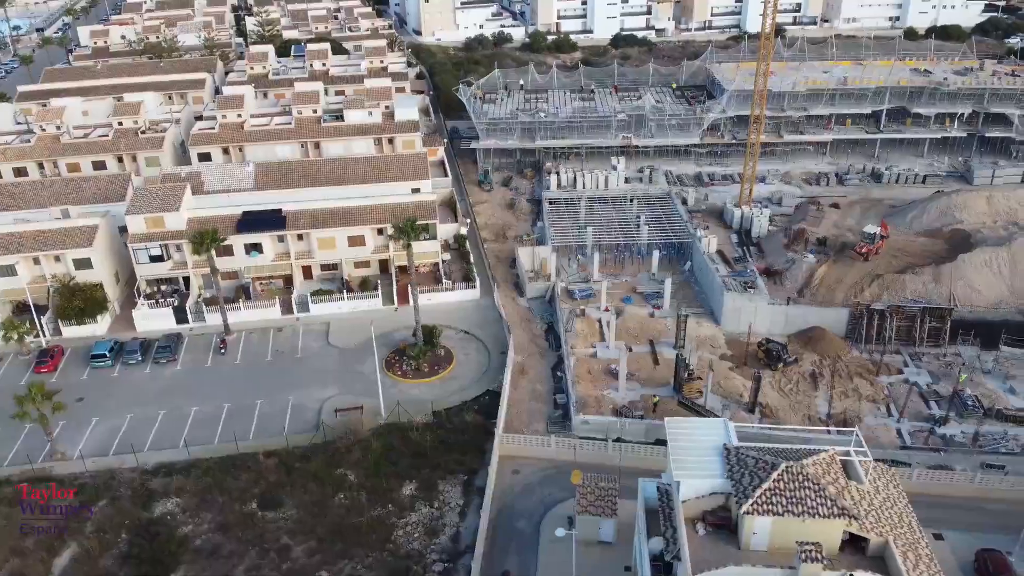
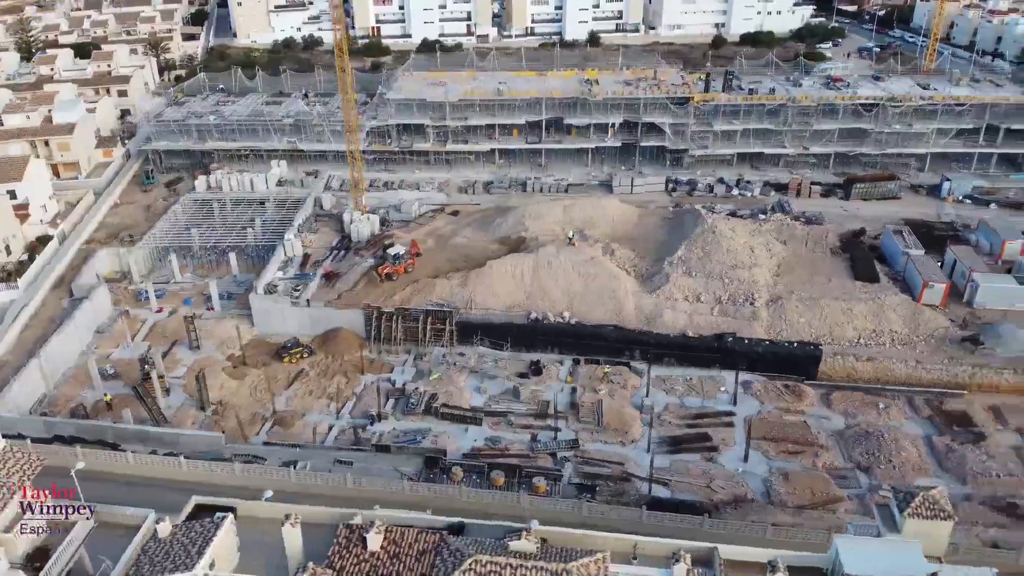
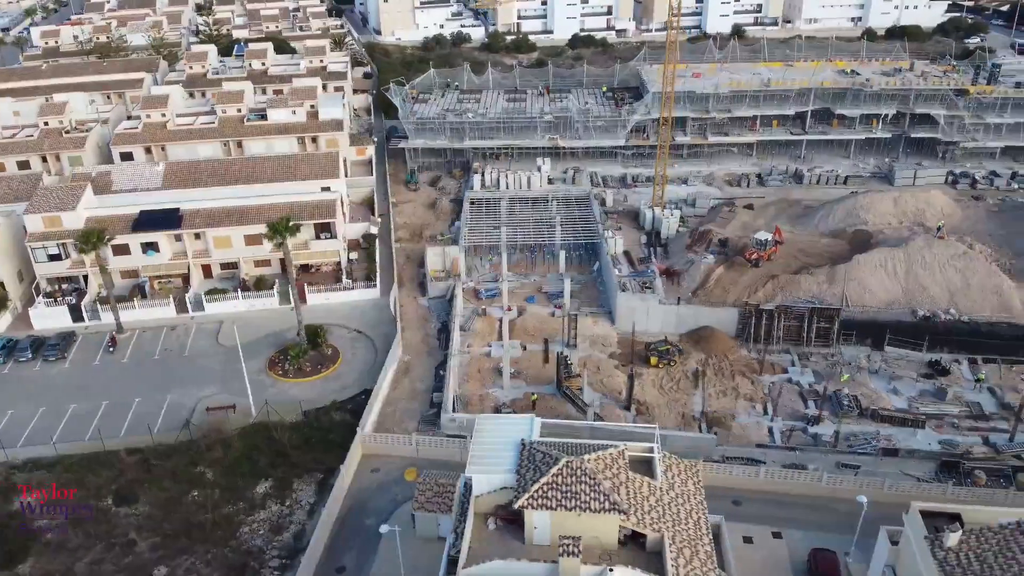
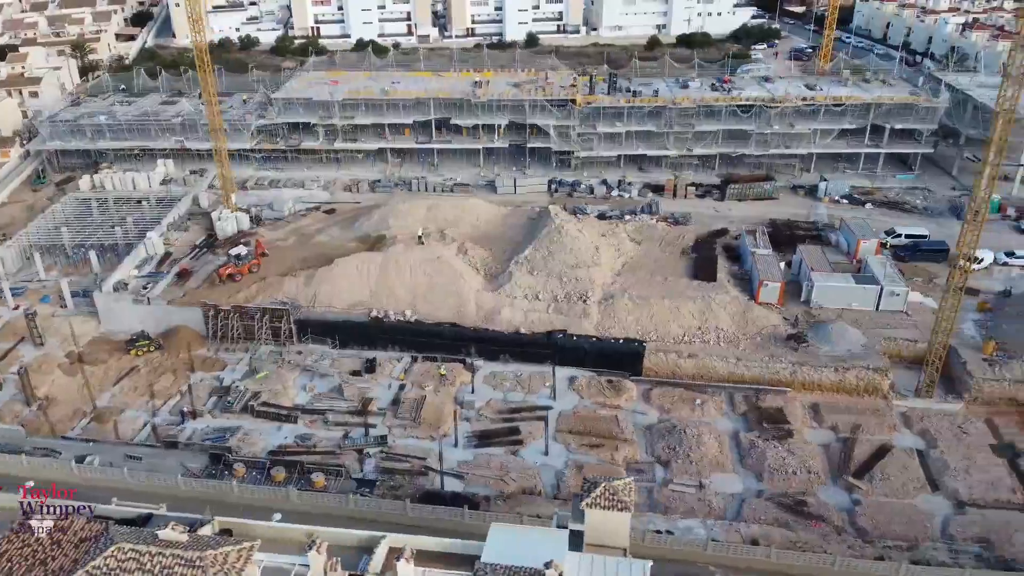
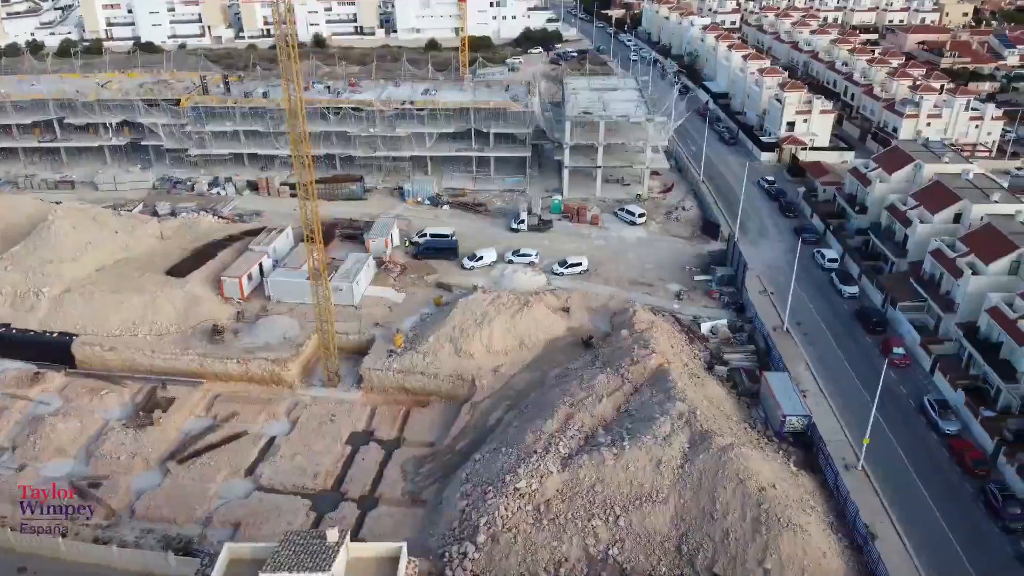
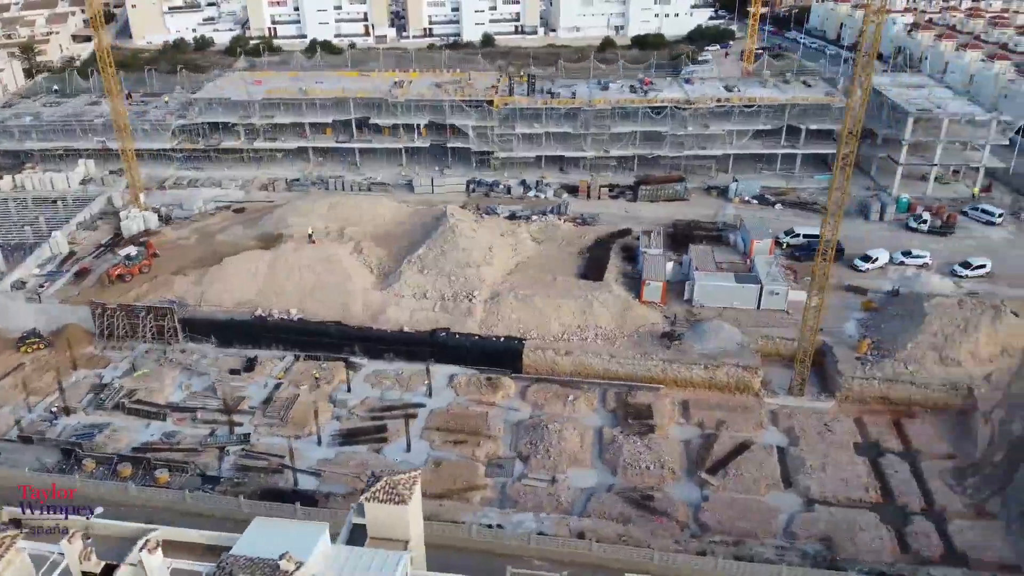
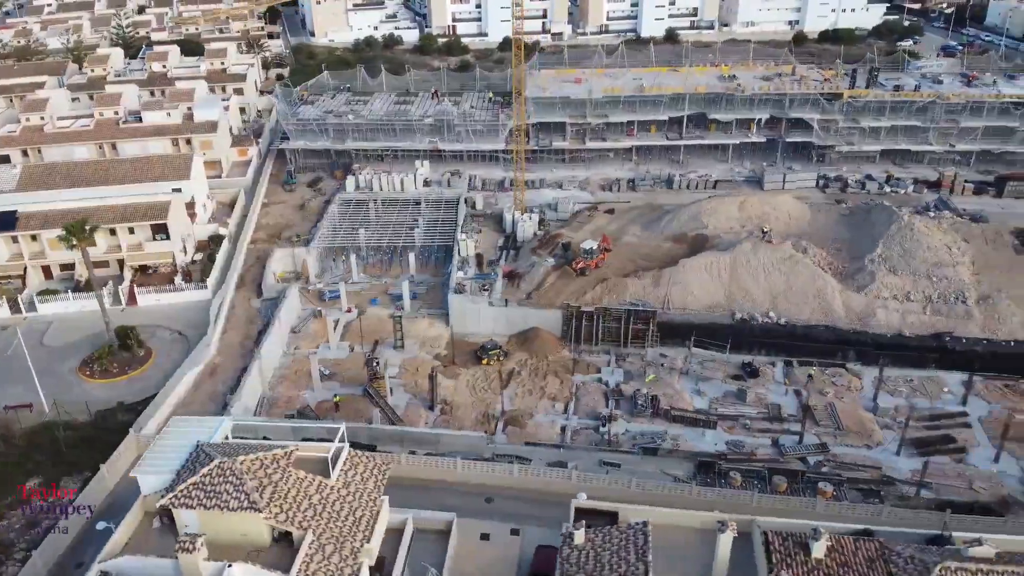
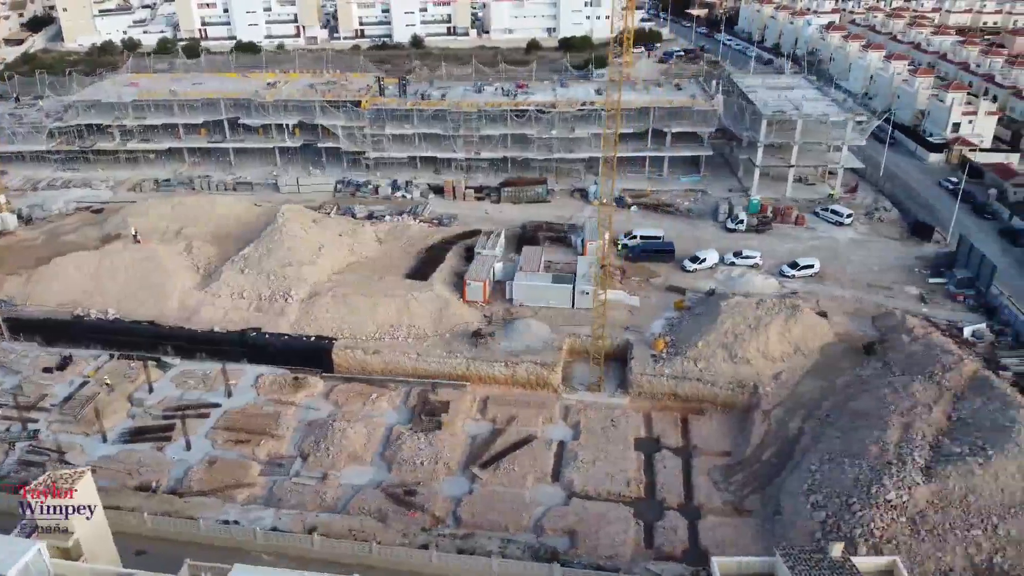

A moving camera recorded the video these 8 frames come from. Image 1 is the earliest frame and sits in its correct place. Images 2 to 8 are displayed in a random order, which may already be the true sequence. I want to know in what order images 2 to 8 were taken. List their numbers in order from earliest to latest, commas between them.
3, 7, 2, 4, 6, 8, 5
